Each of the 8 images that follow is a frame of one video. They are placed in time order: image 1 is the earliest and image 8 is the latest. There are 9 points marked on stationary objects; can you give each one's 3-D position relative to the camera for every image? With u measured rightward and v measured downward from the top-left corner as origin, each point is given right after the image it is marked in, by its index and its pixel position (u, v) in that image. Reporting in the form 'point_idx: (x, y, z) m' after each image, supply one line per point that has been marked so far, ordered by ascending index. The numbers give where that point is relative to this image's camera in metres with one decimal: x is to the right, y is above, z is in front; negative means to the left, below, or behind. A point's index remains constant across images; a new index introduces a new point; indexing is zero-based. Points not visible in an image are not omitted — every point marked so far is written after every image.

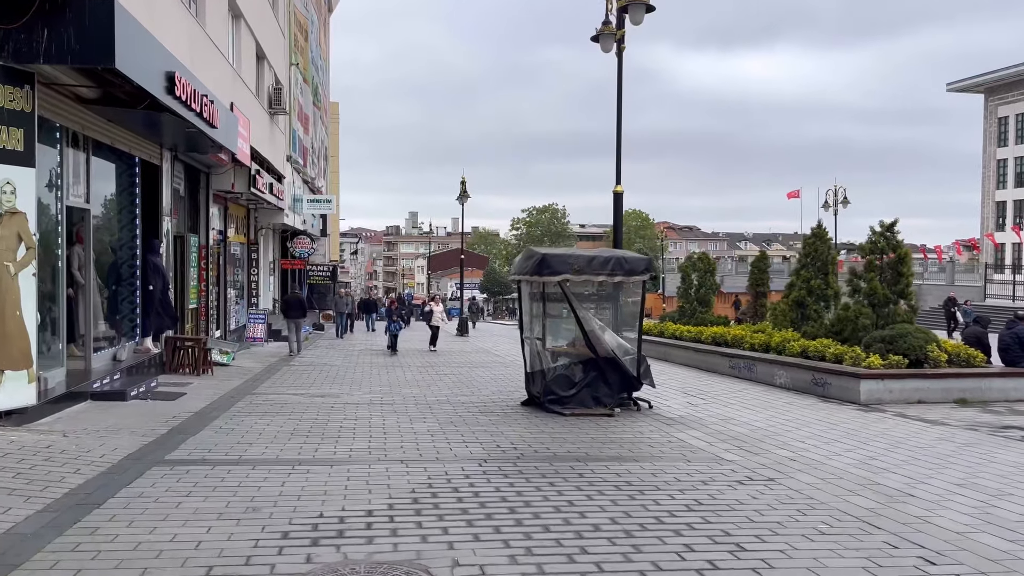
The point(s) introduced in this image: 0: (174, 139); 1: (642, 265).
0: (-6.0, +2.7, +14.5) m
1: (+1.8, +0.3, +11.0) m
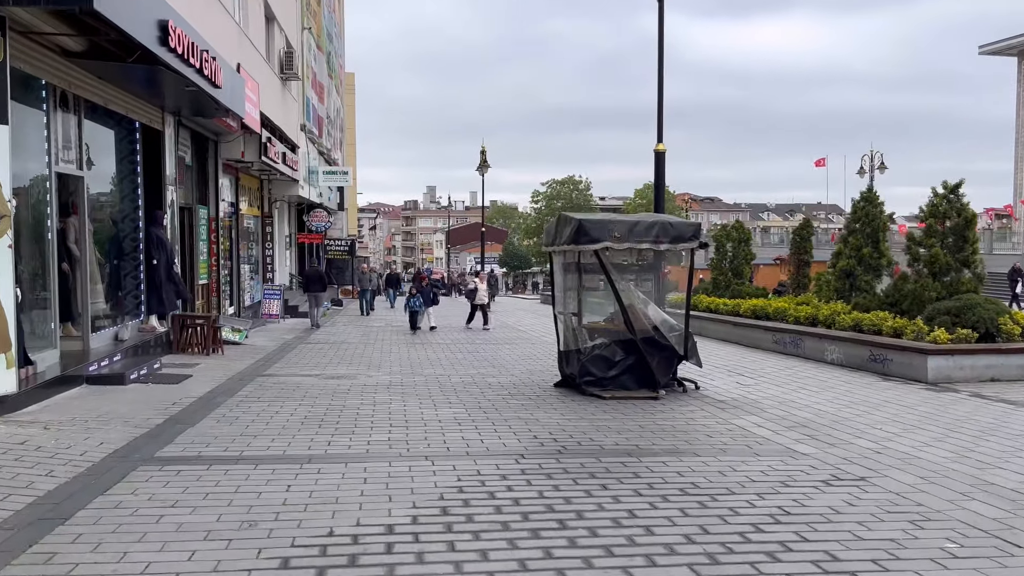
0: (-5.5, +3.1, +13.4) m
1: (+2.2, +0.7, +9.8) m
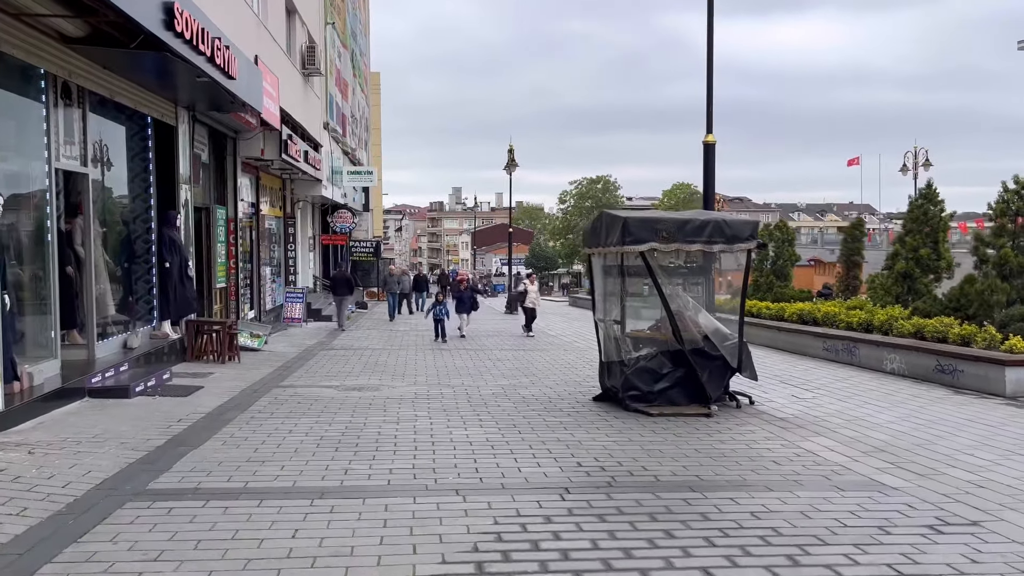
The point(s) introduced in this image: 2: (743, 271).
0: (-5.0, +3.0, +12.7) m
1: (+2.5, +0.6, +8.9) m
2: (+2.7, +0.2, +9.4) m
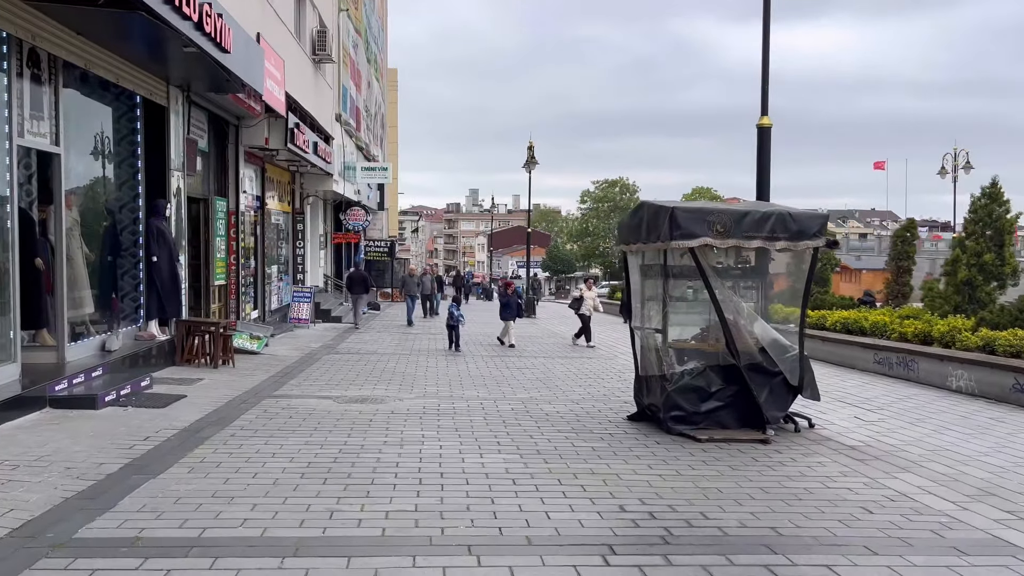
0: (-4.7, +3.1, +11.6) m
1: (+2.8, +0.6, +7.5) m
2: (+2.9, +0.1, +8.1) m
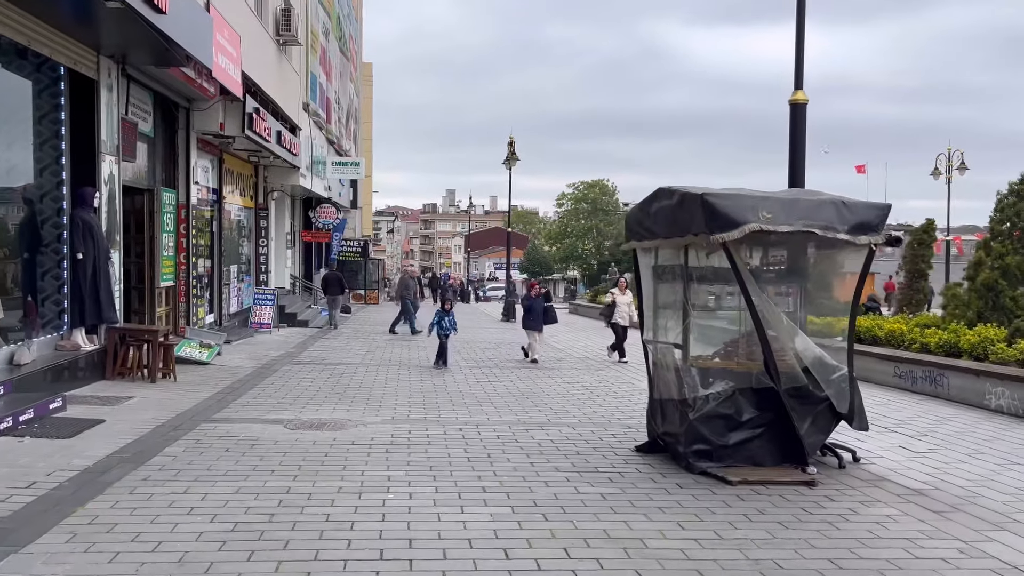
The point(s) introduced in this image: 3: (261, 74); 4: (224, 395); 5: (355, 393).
0: (-4.9, +3.0, +9.9) m
1: (+2.7, +0.5, +6.1) m
2: (+2.8, +0.1, +6.7) m
3: (-4.9, +4.2, +16.1) m
4: (-3.5, -1.3, +10.1) m
5: (-2.0, -1.3, +10.2) m
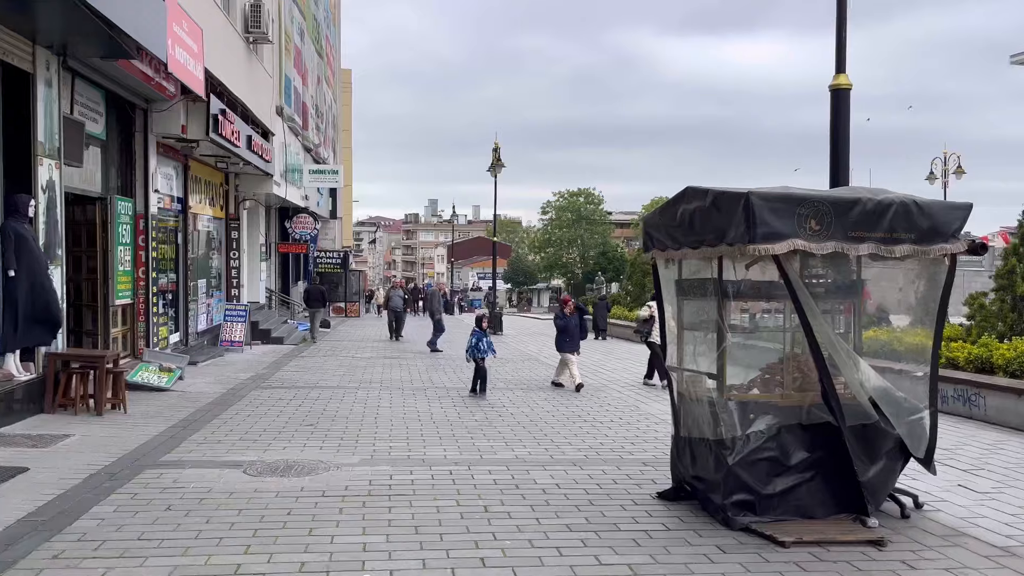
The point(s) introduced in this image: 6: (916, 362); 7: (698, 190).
0: (-5.0, +2.8, +8.8) m
1: (+2.7, +0.4, +5.1) m
2: (+2.8, 0.0, +5.6) m
3: (-5.1, +3.9, +14.9) m
4: (-3.6, -1.5, +8.8) m
5: (-2.0, -1.5, +9.0) m
6: (+2.6, -0.5, +5.6) m
7: (+1.2, +0.6, +5.4) m
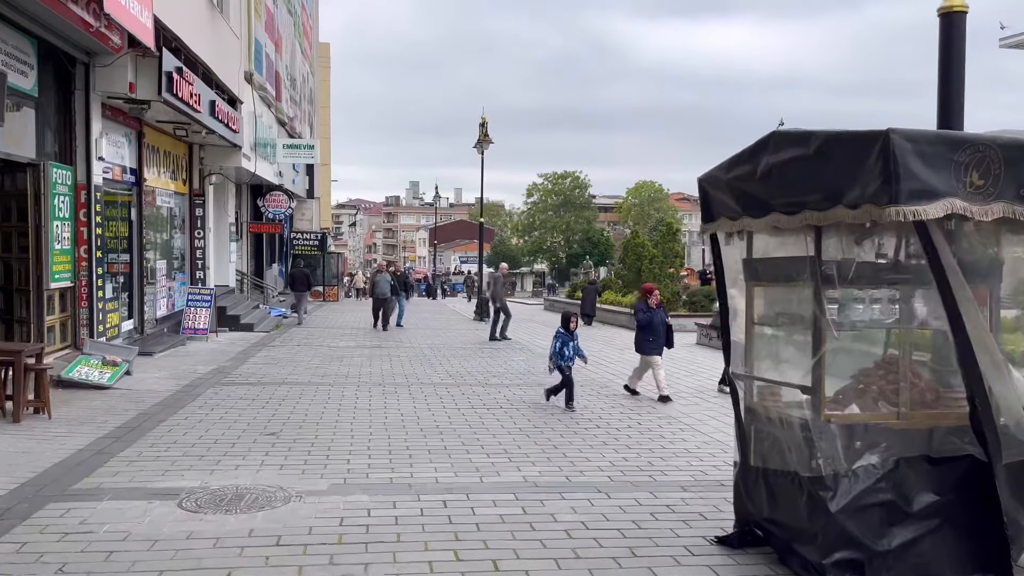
0: (-4.9, +3.0, +7.1) m
1: (+2.8, +0.5, +3.6) m
2: (+2.9, +0.1, +4.2) m
3: (-5.2, +4.2, +13.2) m
4: (-3.6, -1.4, +7.3) m
5: (-2.0, -1.3, +7.5) m
6: (+2.7, -0.4, +4.2) m
7: (+1.4, +0.7, +3.9) m
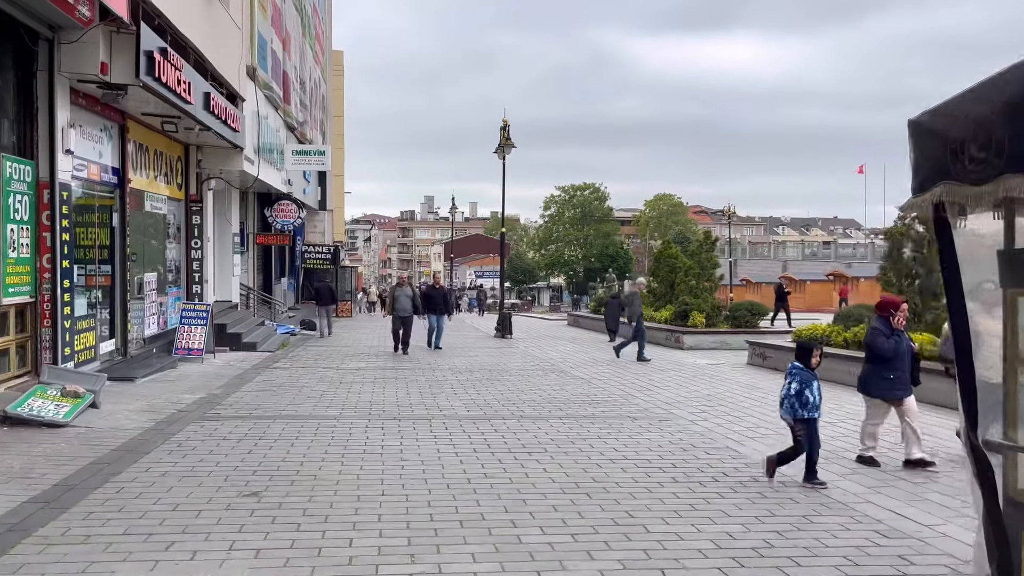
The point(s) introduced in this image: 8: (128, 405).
0: (-4.5, +2.9, +5.4) m
1: (+3.2, +0.5, +1.7) m
2: (+3.3, 0.0, +2.3) m
3: (-4.7, +4.0, +11.5) m
4: (-3.2, -1.5, +5.5) m
5: (-1.6, -1.4, +5.6) m
6: (+3.1, -0.4, +2.3) m
7: (+1.7, +0.7, +2.1) m
8: (-4.5, -1.4, +9.5) m
